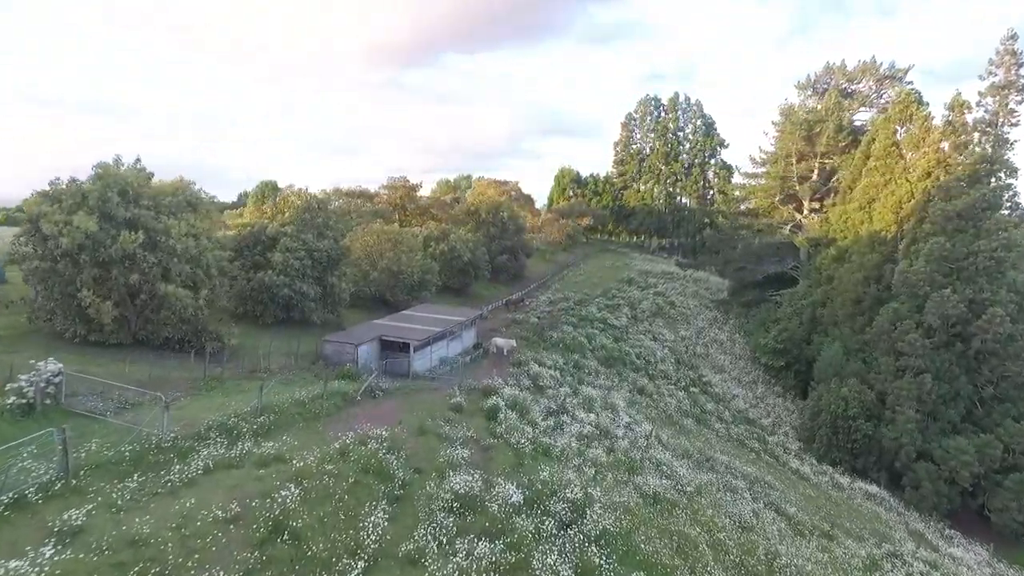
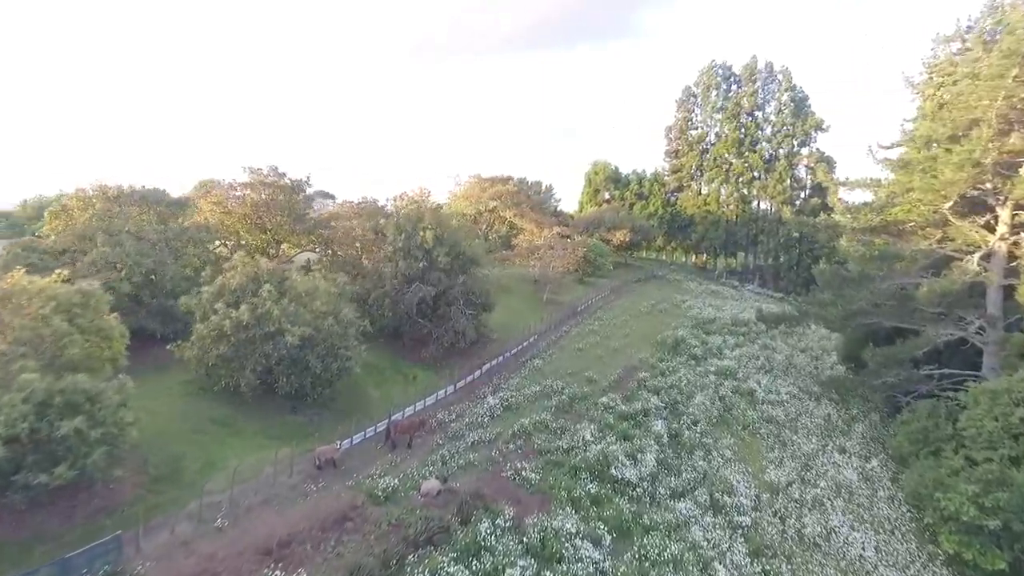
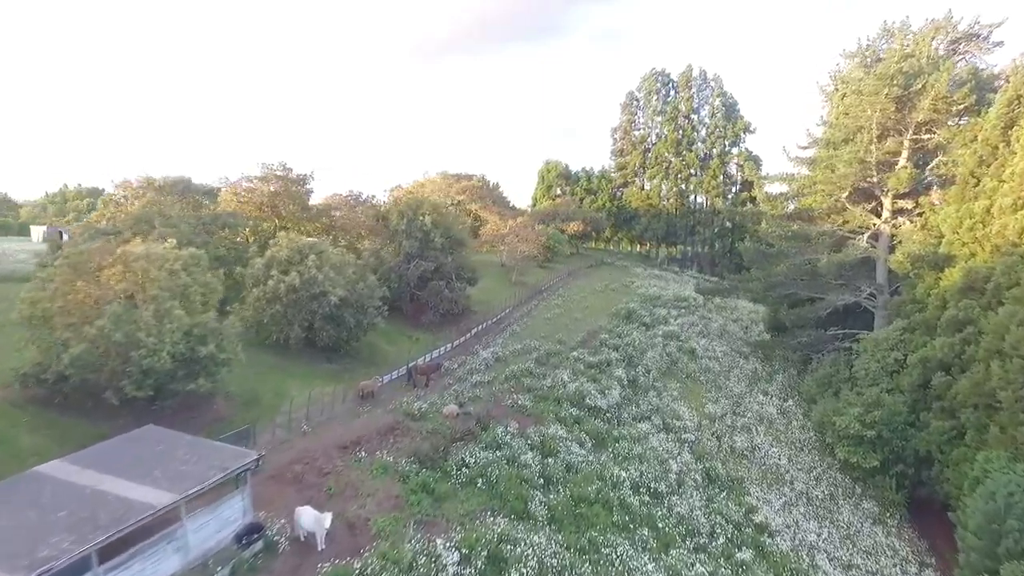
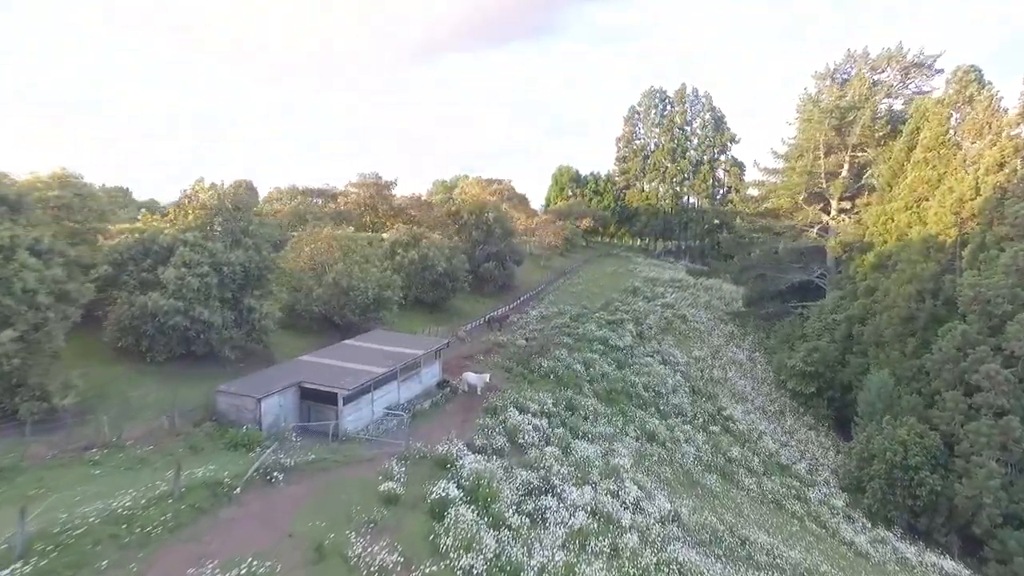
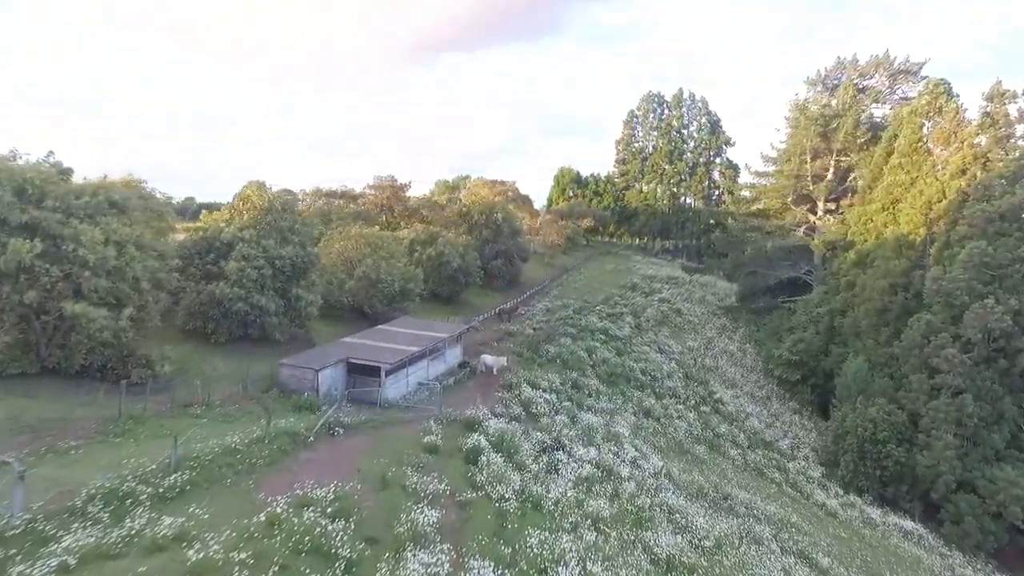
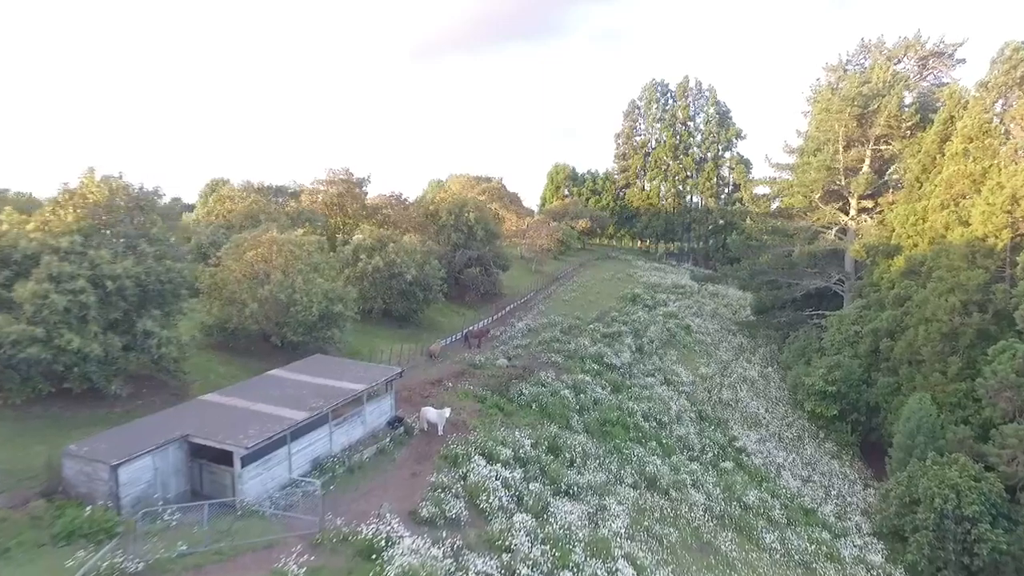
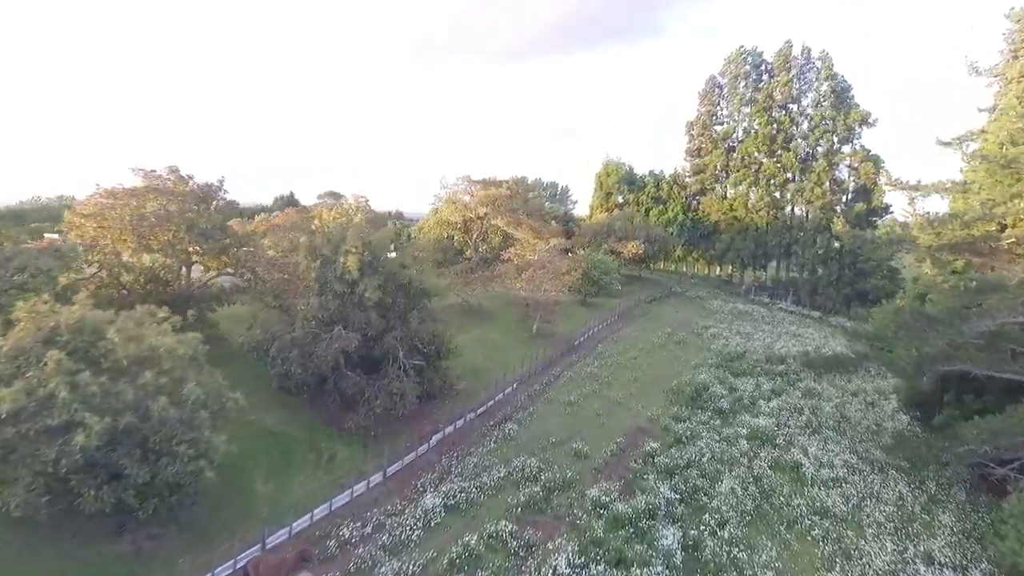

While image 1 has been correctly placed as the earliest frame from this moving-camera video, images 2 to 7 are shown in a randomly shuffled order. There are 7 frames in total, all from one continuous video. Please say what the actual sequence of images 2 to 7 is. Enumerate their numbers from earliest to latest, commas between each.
5, 4, 6, 3, 2, 7
